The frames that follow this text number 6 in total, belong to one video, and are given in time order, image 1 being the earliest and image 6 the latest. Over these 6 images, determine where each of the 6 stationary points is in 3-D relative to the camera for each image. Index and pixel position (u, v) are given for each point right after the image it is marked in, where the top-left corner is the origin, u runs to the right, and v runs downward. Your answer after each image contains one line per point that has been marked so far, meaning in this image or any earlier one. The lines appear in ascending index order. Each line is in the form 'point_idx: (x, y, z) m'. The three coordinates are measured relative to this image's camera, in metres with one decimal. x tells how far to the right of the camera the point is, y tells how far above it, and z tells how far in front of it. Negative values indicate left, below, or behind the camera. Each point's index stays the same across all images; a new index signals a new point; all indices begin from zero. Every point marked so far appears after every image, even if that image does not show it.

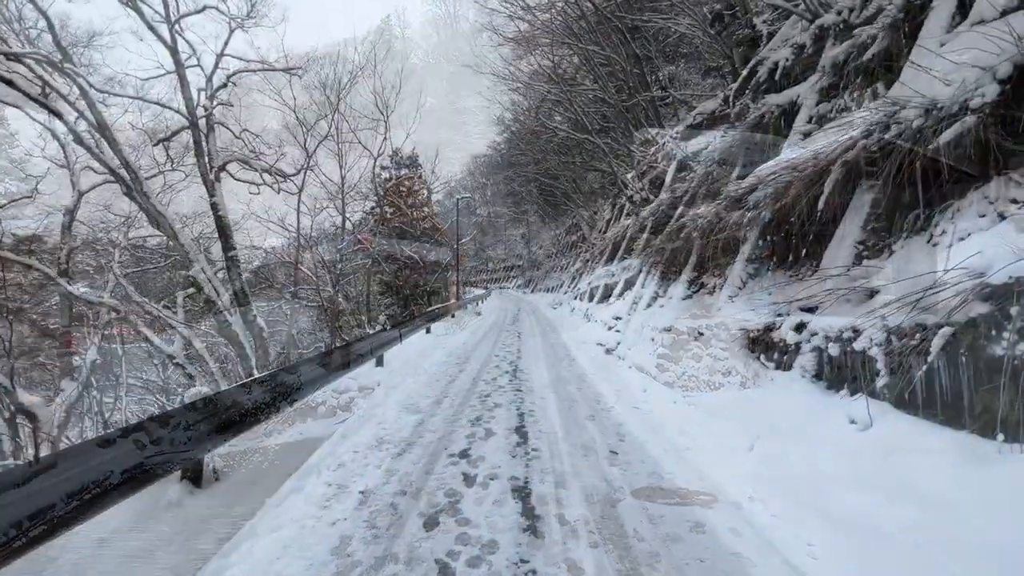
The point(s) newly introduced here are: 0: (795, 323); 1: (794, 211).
0: (+2.7, -0.3, +4.1) m
1: (+3.4, +0.9, +5.1) m
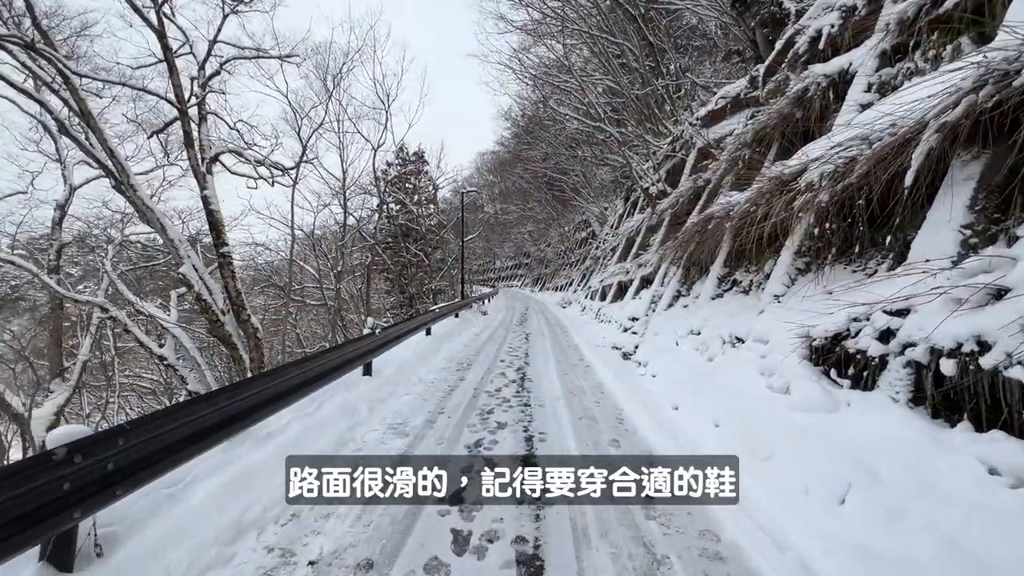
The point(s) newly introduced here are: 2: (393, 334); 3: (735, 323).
0: (+2.8, -0.3, +3.2) m
1: (+3.4, +0.9, +4.2) m
2: (-1.9, -0.8, +6.9) m
3: (+2.9, -0.5, +5.4) m
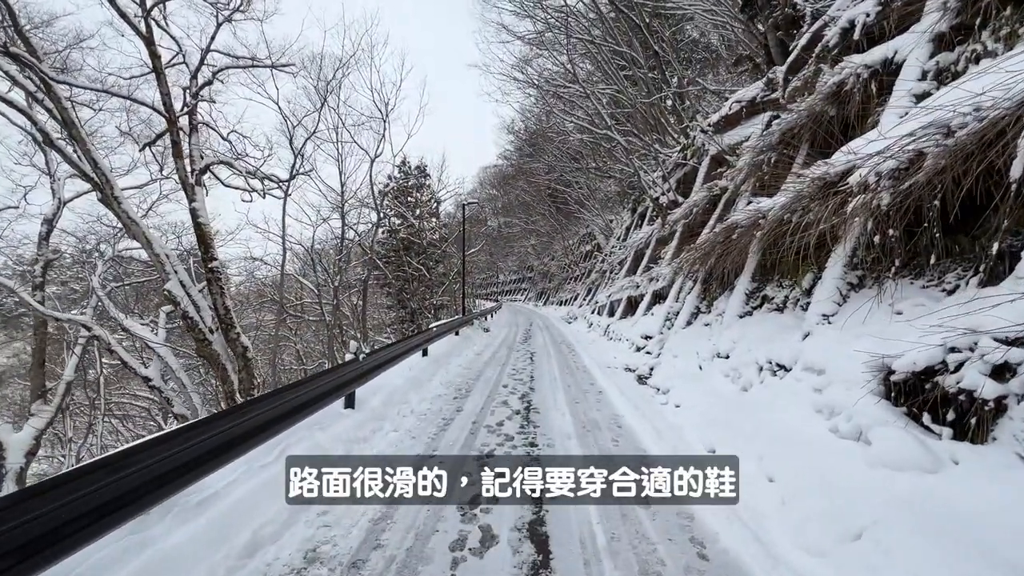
0: (+2.8, -0.4, +2.5) m
1: (+3.5, +0.8, +3.5) m
2: (-1.9, -1.0, +6.2) m
3: (+2.9, -0.6, +4.7) m
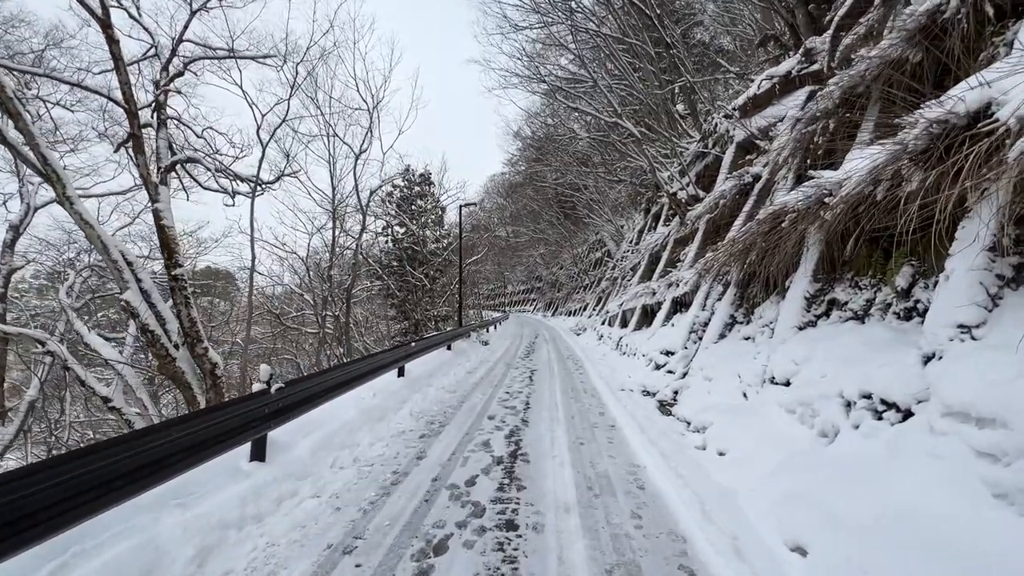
0: (+2.5, -0.4, +1.0) m
1: (+3.2, +0.8, +2.0) m
2: (-2.0, -1.1, +4.8) m
3: (+2.7, -0.6, +3.2) m
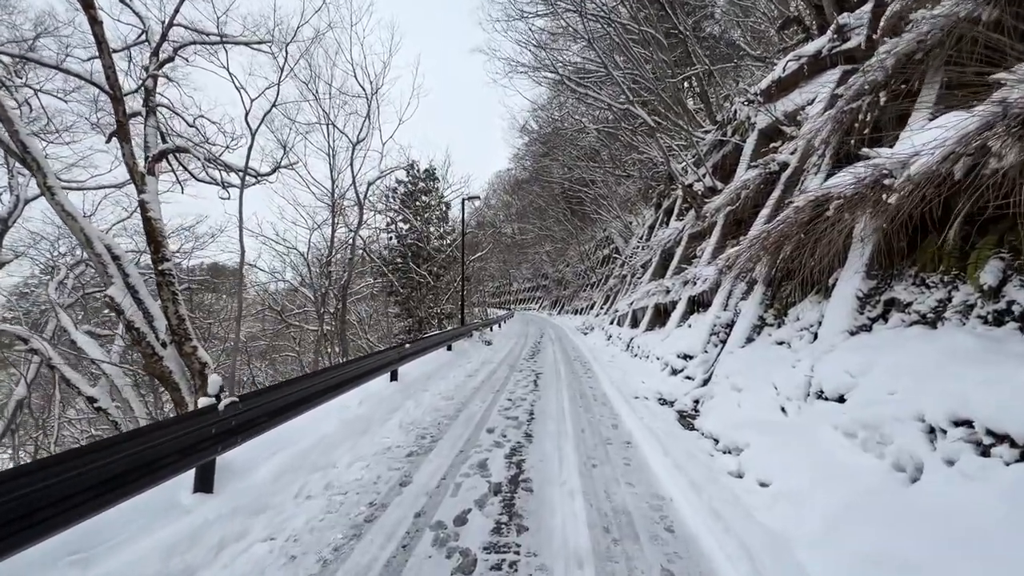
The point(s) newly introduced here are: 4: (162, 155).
0: (+2.5, -0.4, +0.3) m
1: (+3.2, +0.8, +1.3) m
2: (-2.0, -1.1, +4.2) m
3: (+2.7, -0.6, +2.5) m
4: (-8.7, +3.3, +10.5) m
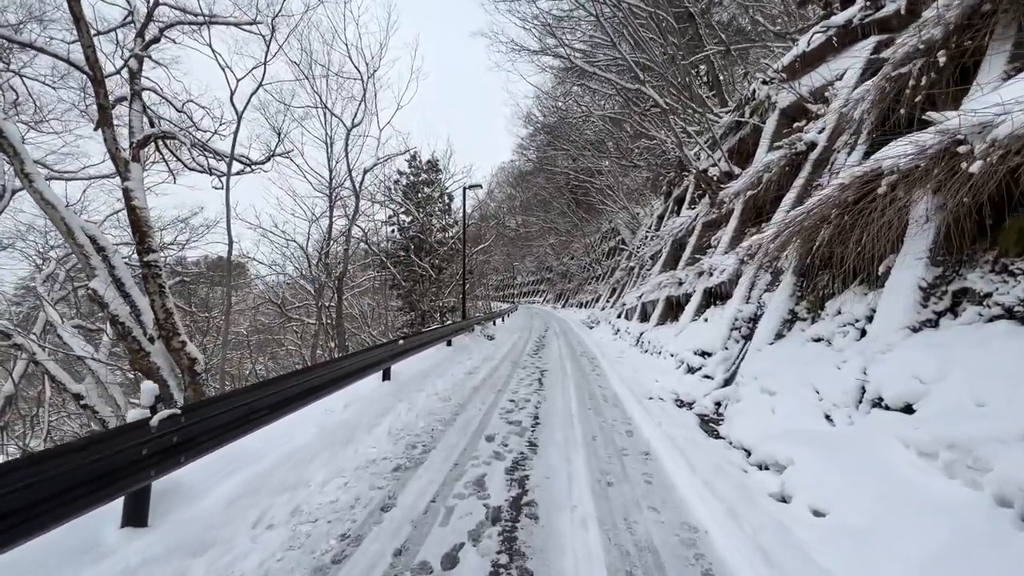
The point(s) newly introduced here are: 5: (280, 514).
0: (+2.5, -0.3, -0.3) m
1: (+3.2, +0.9, +0.7) m
2: (-2.0, -1.0, +3.7) m
3: (+2.7, -0.6, +2.0) m
4: (-8.7, +3.5, +10.0) m
5: (-1.5, -1.5, +2.7) m
